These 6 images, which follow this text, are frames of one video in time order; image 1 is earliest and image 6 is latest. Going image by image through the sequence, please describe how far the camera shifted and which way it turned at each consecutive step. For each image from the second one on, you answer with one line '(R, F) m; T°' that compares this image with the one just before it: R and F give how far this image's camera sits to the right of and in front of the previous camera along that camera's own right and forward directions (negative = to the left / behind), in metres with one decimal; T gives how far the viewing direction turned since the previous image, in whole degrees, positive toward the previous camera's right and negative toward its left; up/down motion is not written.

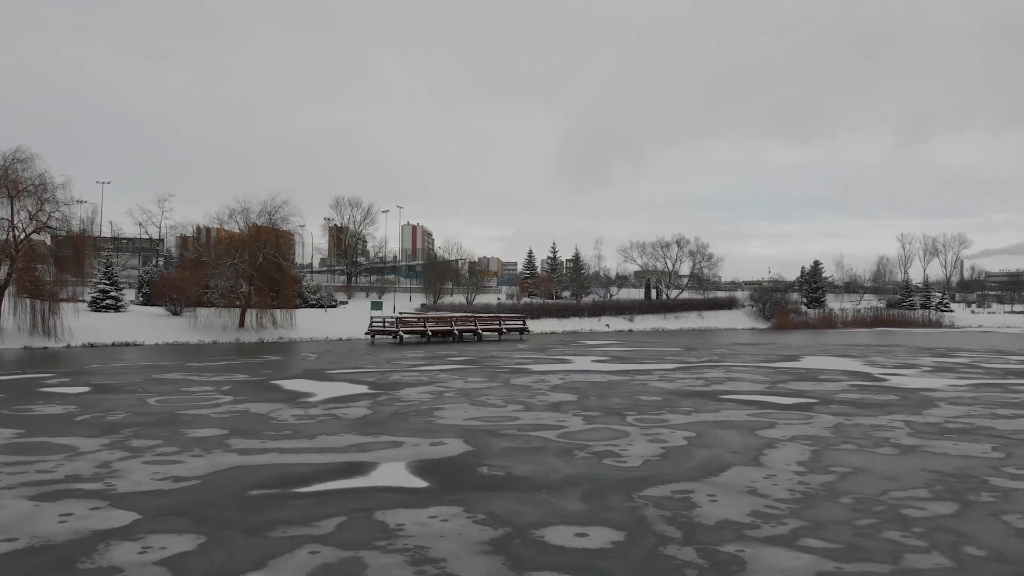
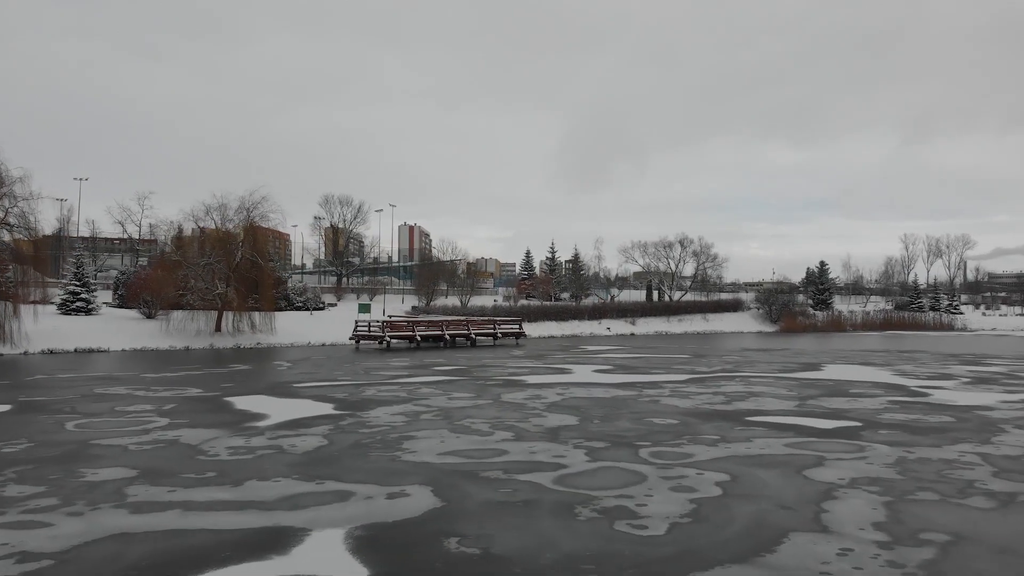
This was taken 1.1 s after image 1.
(+0.2, +2.4) m; 0°
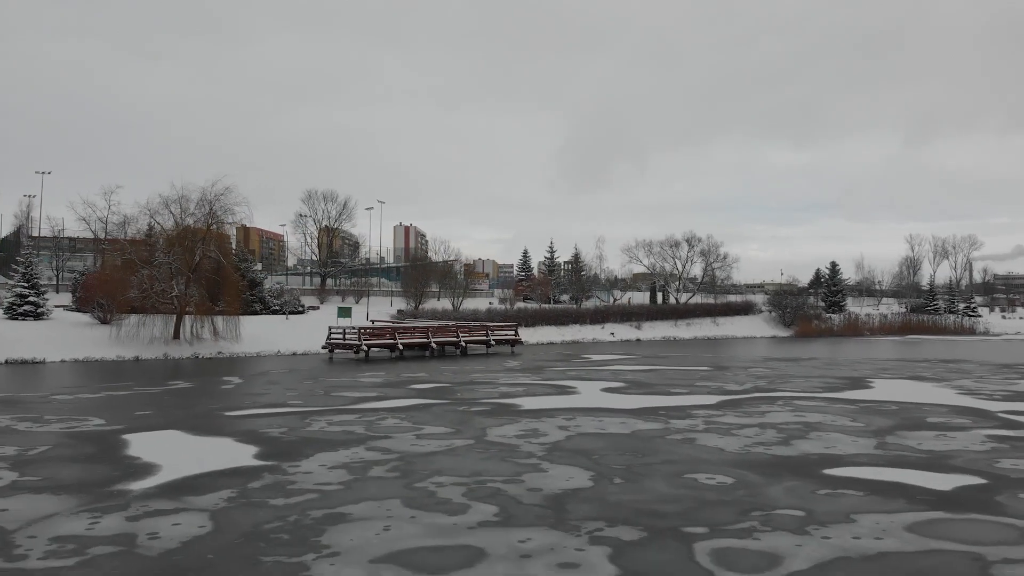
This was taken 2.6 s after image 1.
(+0.2, +3.7) m; 0°
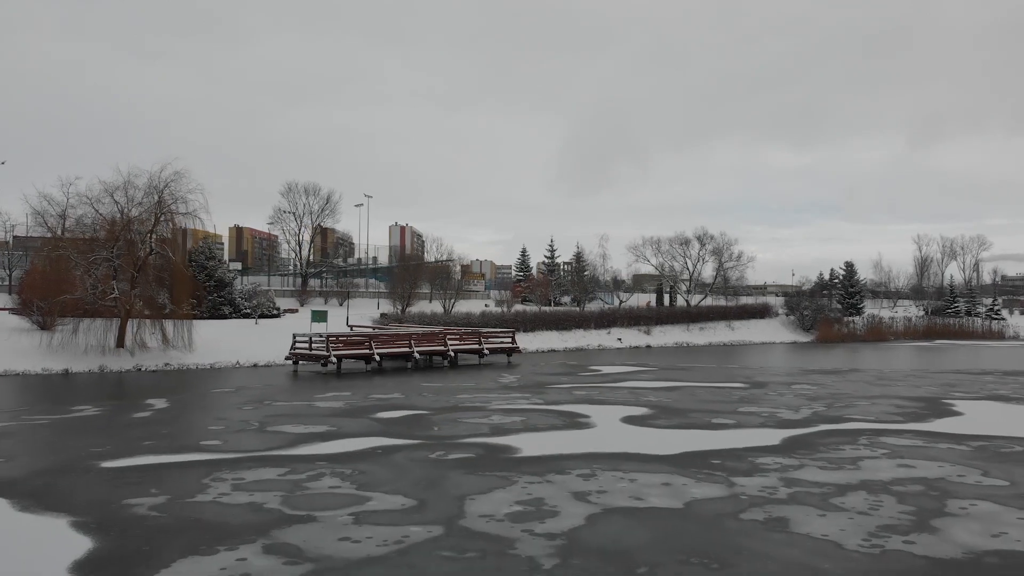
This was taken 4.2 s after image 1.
(+0.1, +4.1) m; 0°
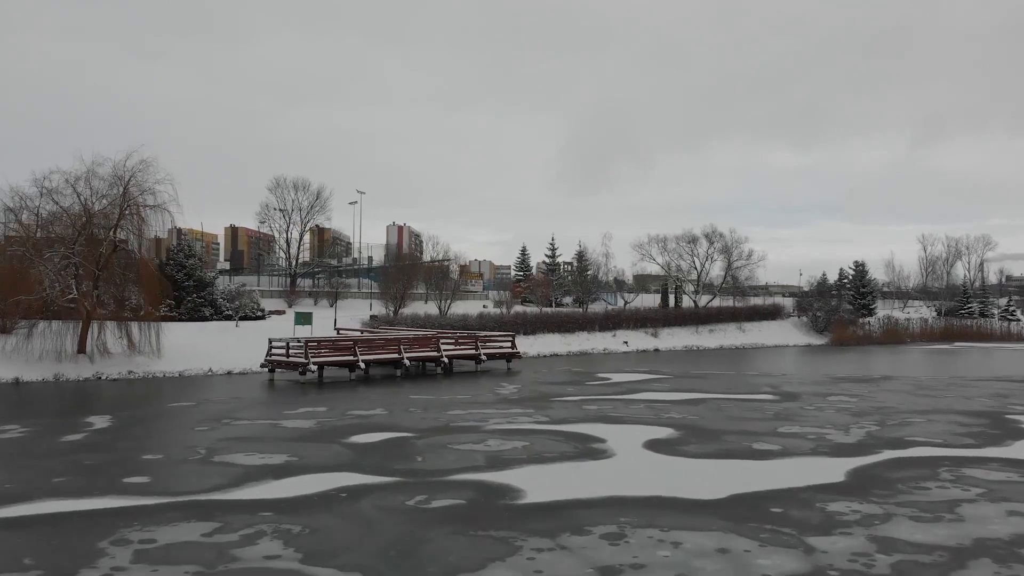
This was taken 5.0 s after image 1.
(0.0, +2.3) m; 0°
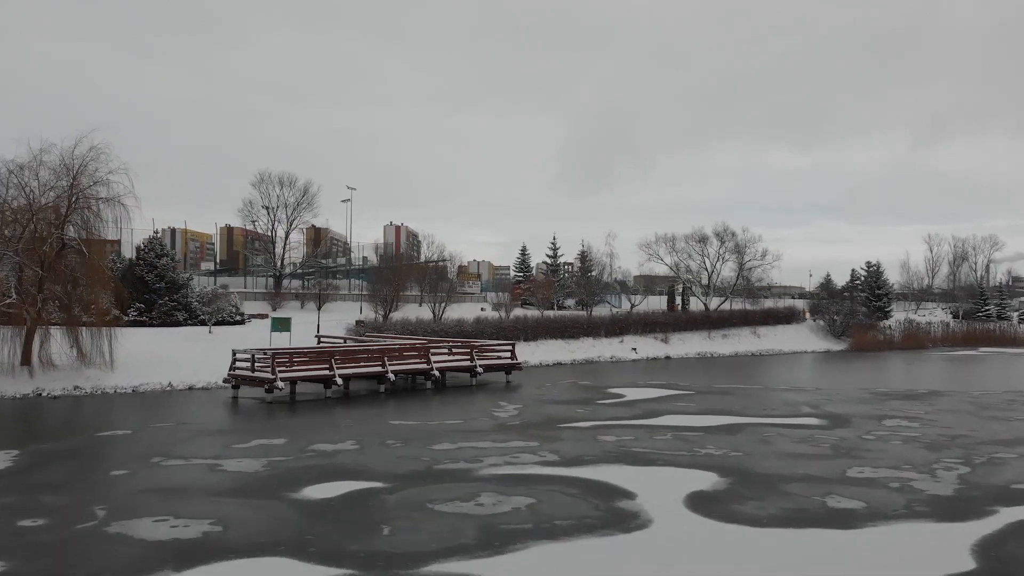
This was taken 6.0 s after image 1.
(0.0, +2.8) m; 0°
